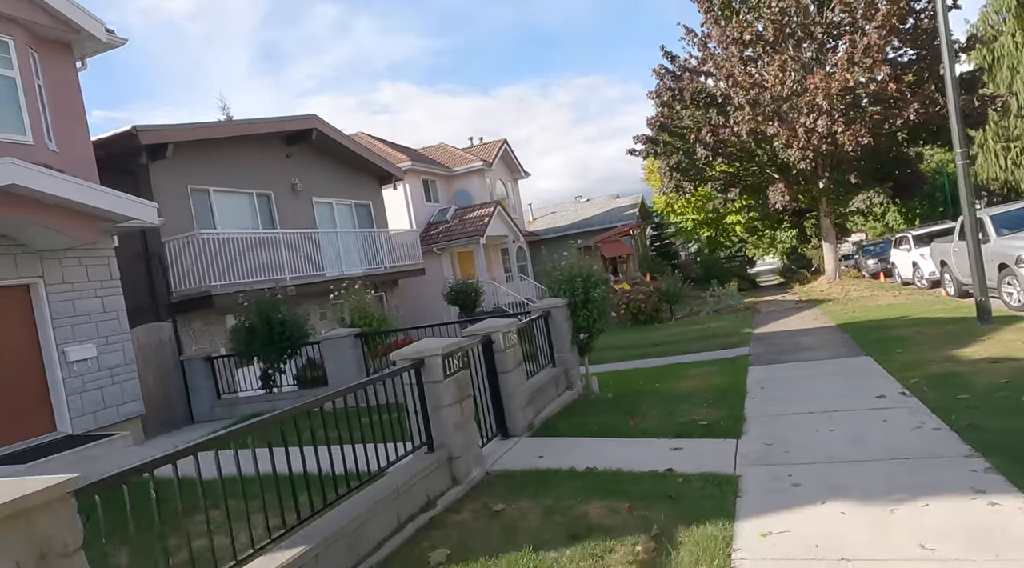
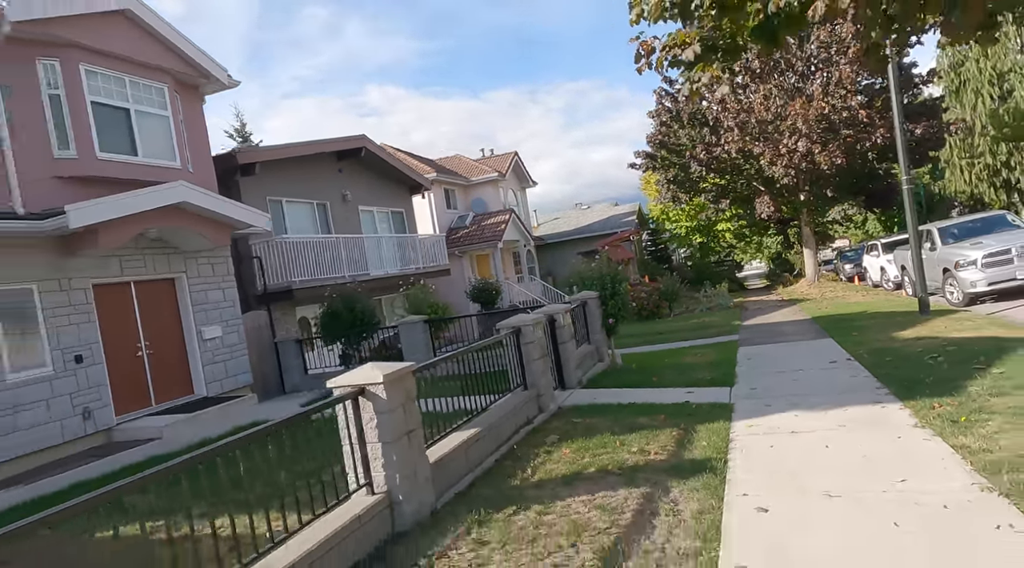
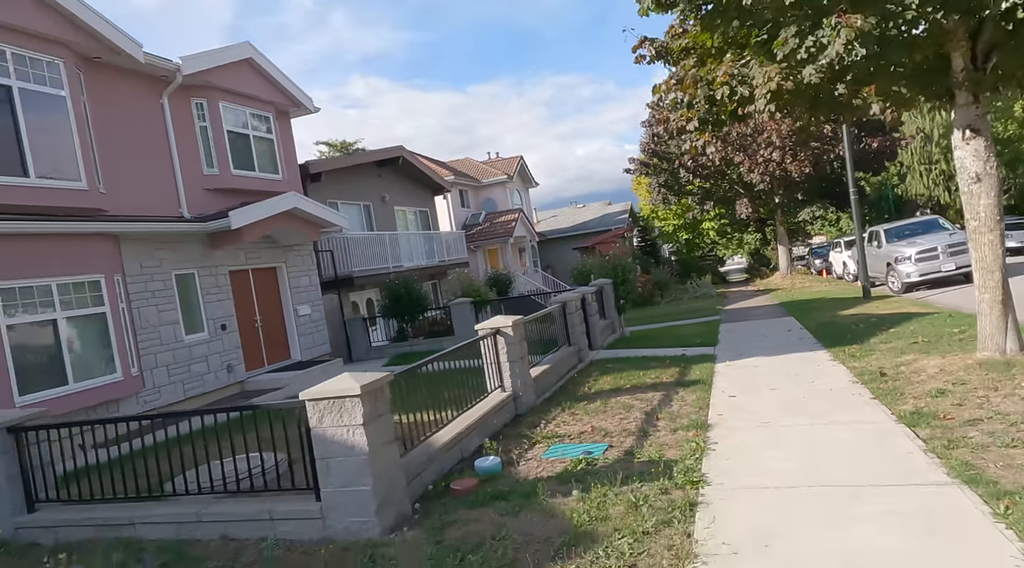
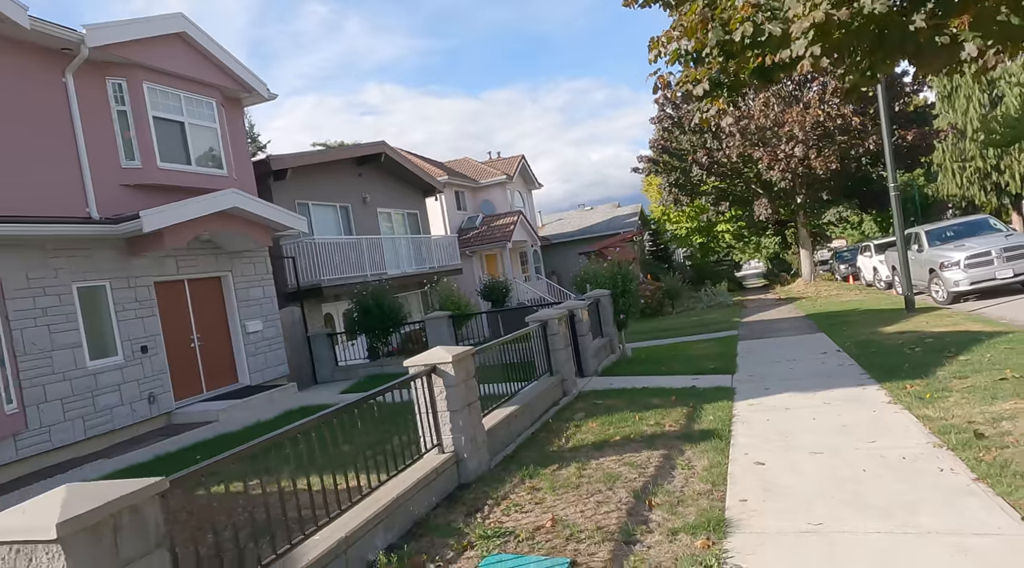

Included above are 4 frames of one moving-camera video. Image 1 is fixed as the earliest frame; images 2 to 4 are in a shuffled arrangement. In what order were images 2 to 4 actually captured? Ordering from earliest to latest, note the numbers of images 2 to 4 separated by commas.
2, 4, 3
